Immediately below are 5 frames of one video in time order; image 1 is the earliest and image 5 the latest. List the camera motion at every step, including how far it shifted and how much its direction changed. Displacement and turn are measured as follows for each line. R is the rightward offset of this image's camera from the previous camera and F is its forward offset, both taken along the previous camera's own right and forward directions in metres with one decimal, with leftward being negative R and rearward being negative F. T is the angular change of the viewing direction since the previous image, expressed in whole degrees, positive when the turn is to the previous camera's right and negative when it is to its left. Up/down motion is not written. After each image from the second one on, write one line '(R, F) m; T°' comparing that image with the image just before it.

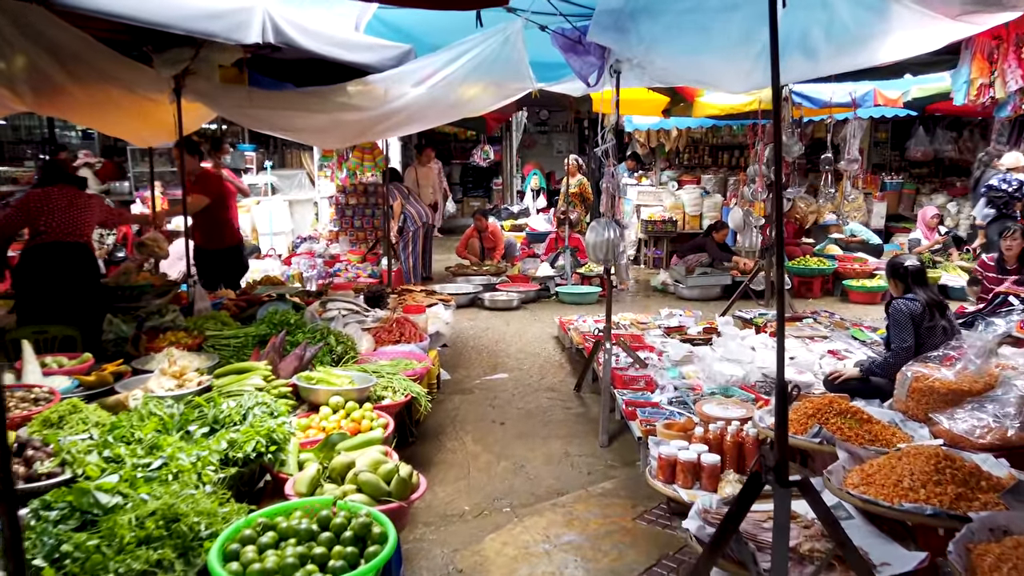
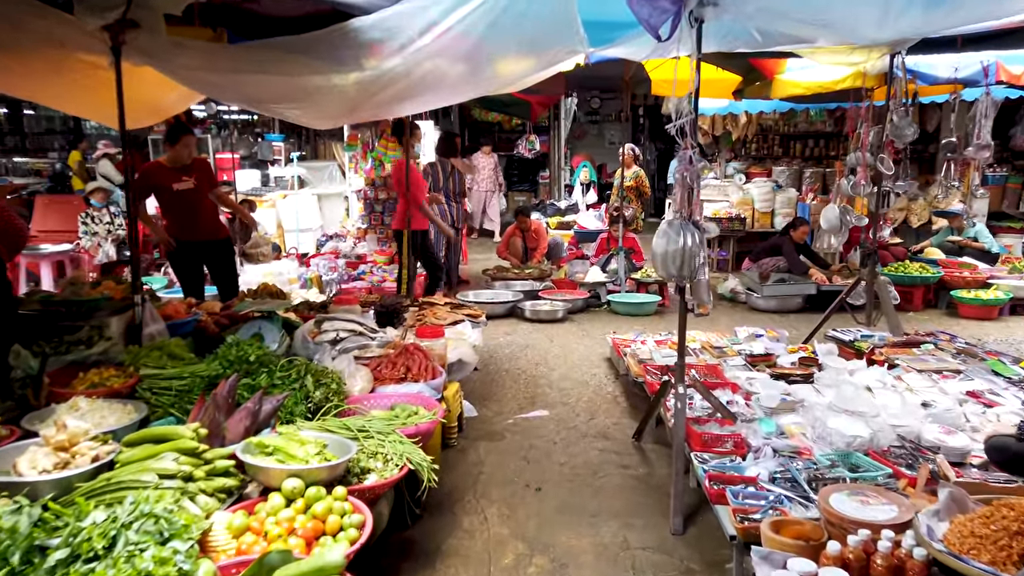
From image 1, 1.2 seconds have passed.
(0.0, +1.1) m; -4°
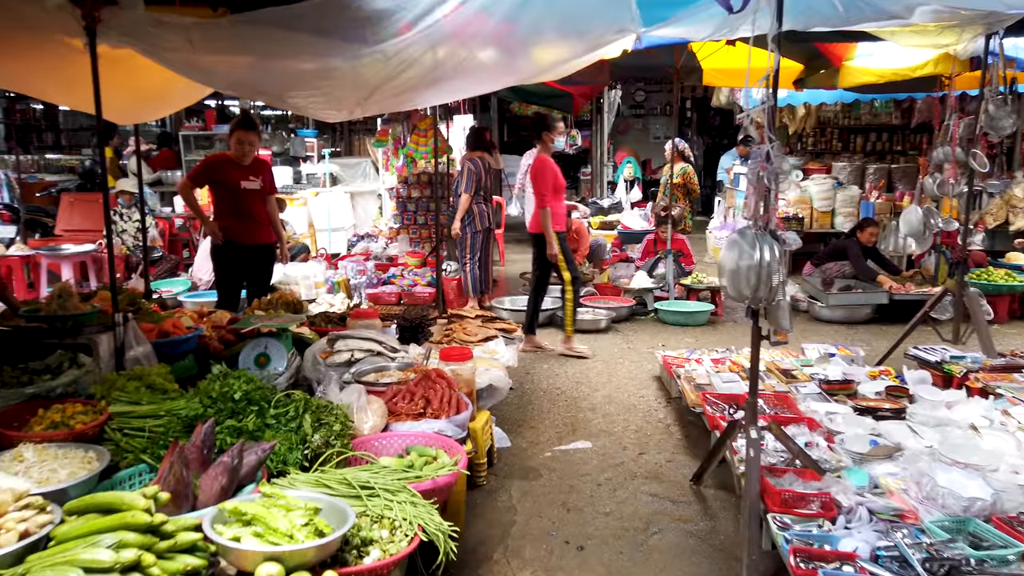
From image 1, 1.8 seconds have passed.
(0.0, +0.5) m; -3°
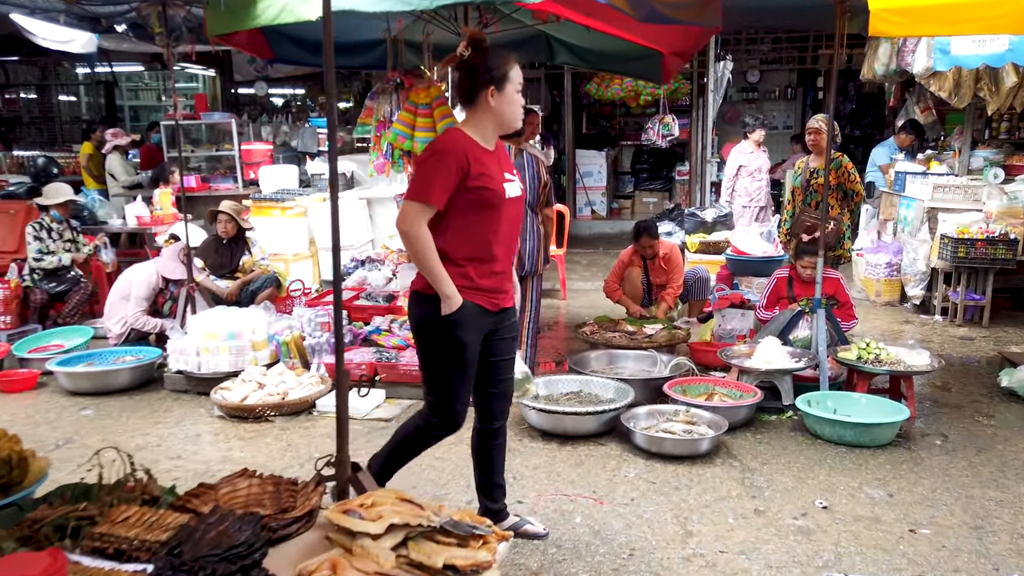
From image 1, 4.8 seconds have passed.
(+0.3, +2.8) m; -7°
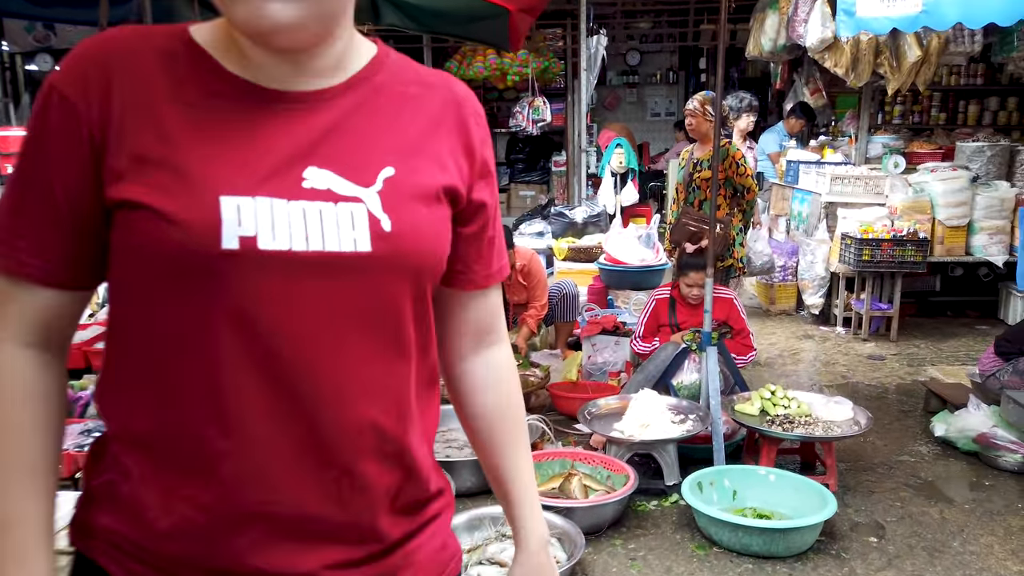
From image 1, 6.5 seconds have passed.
(+0.5, +1.3) m; +8°
